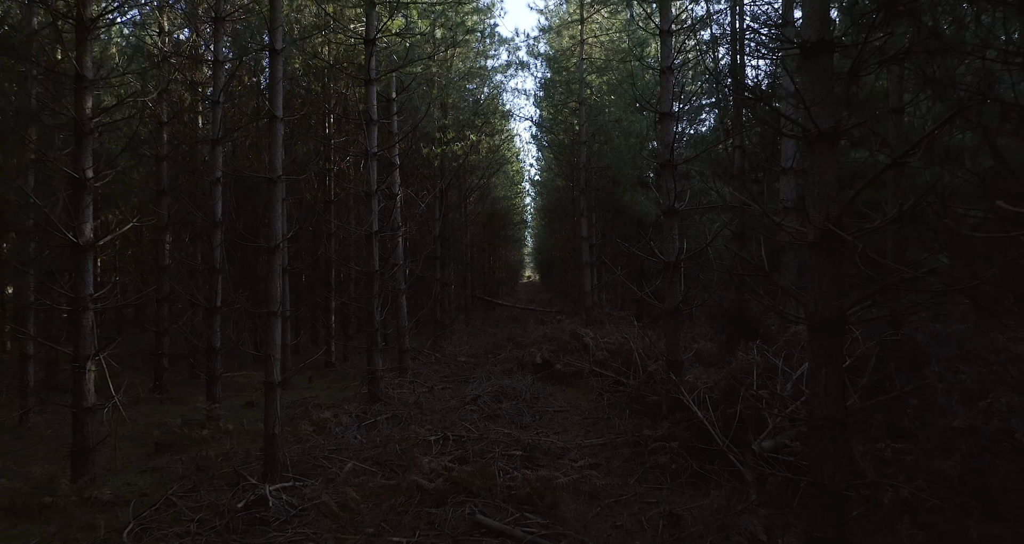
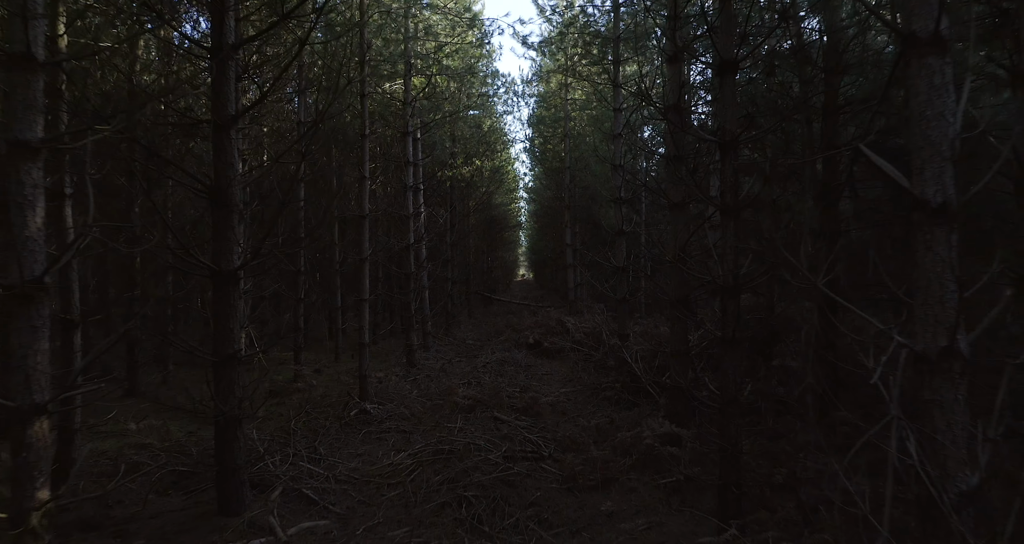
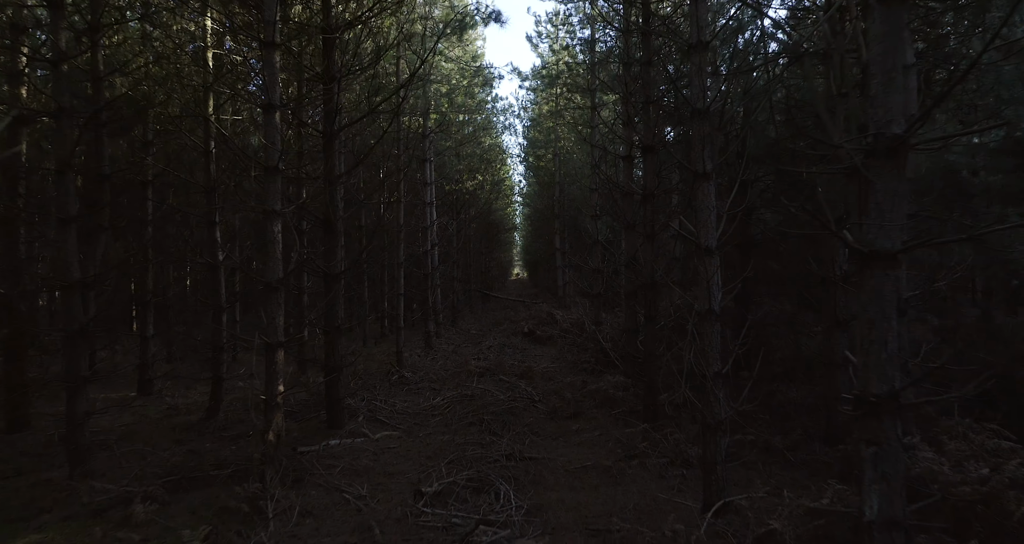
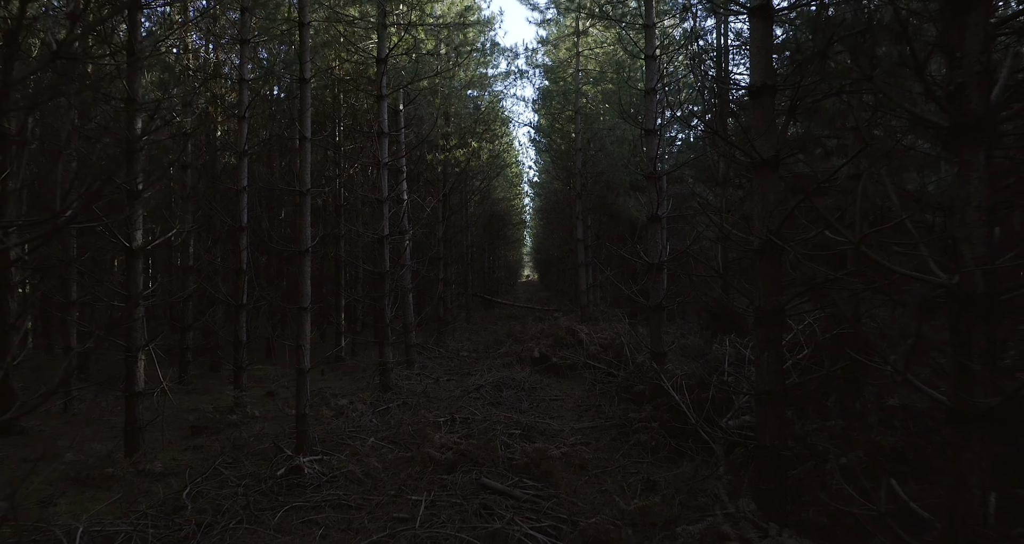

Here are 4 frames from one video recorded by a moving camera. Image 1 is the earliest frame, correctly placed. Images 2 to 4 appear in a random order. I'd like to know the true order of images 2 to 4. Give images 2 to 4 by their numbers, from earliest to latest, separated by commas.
4, 2, 3
